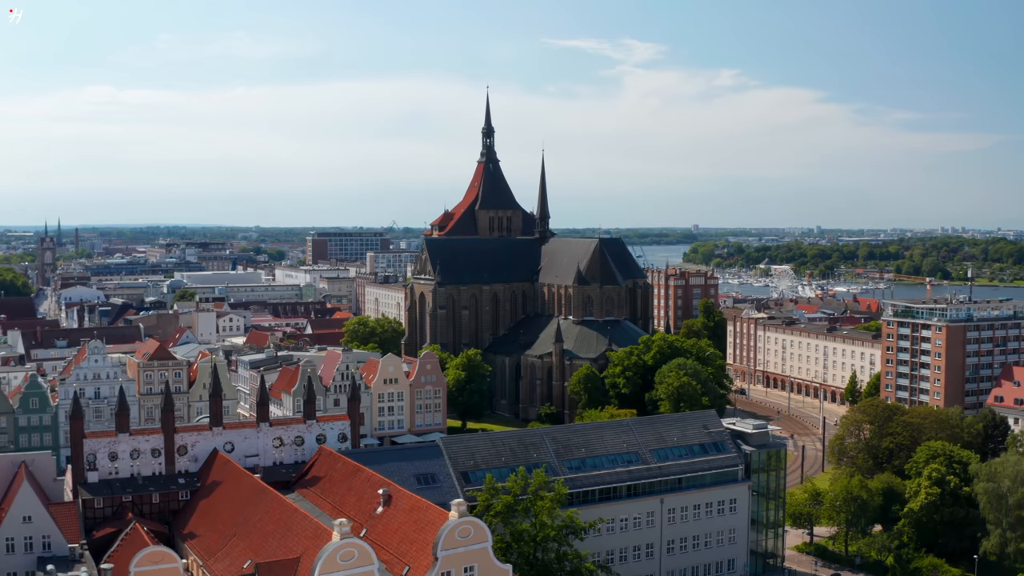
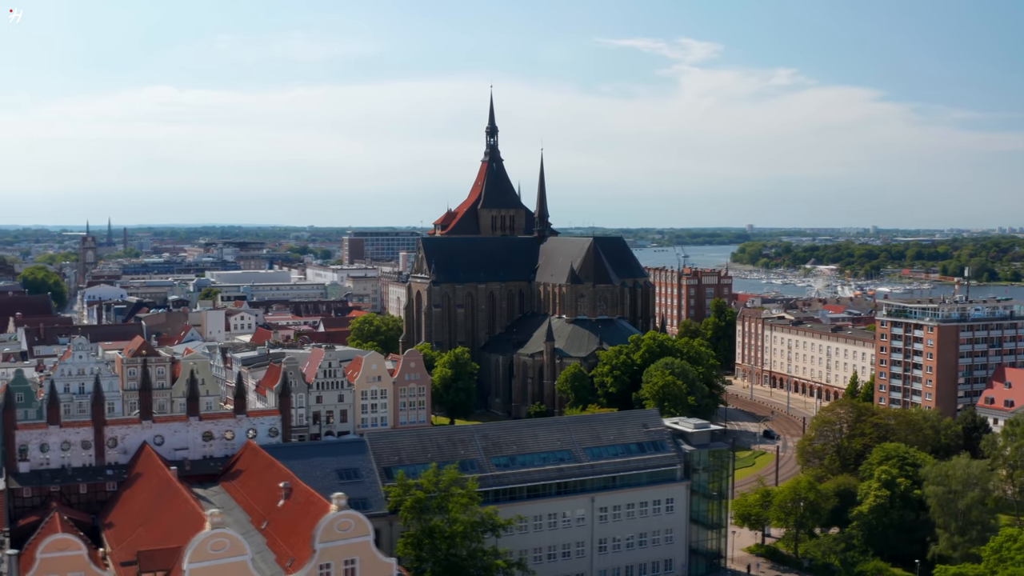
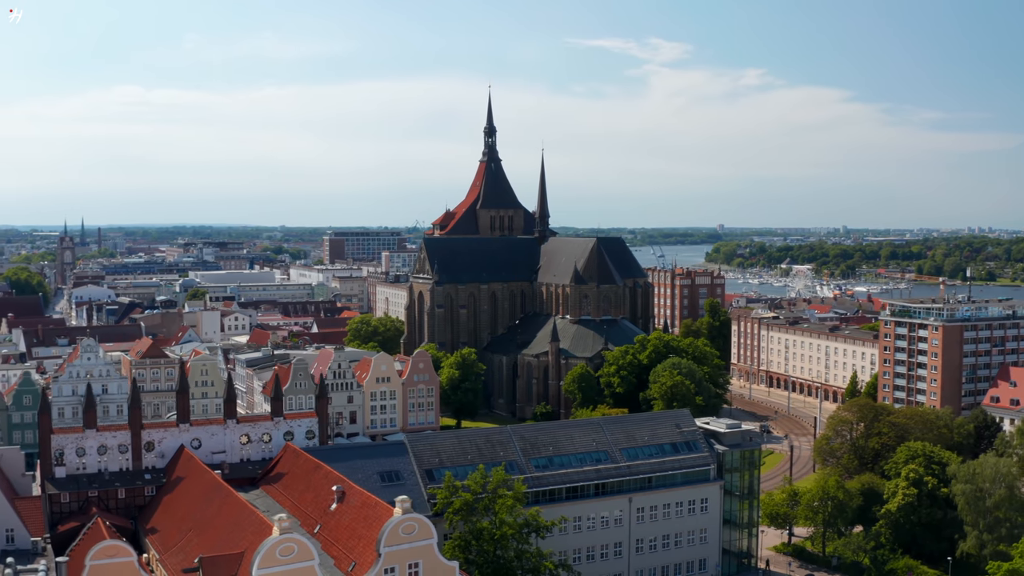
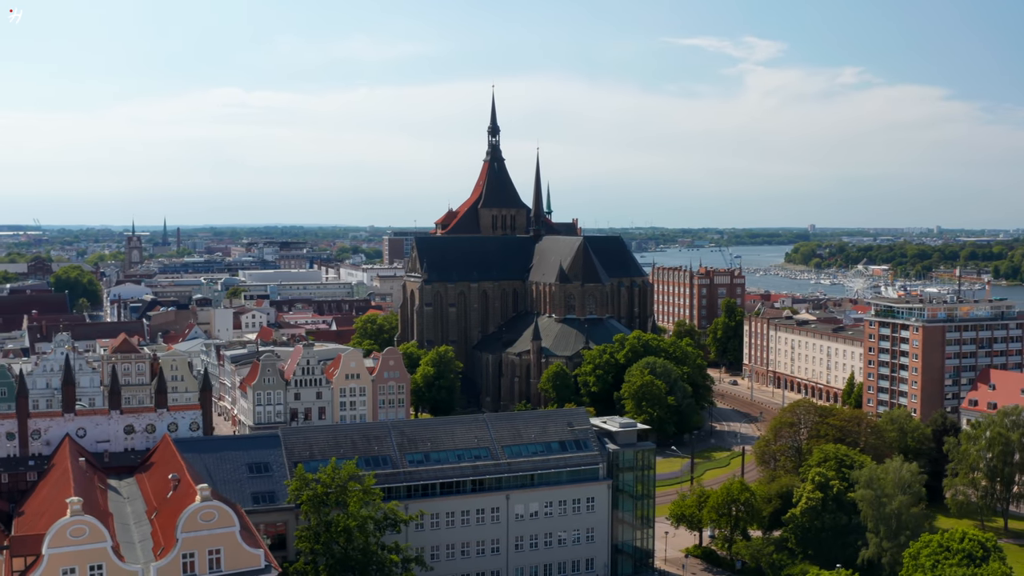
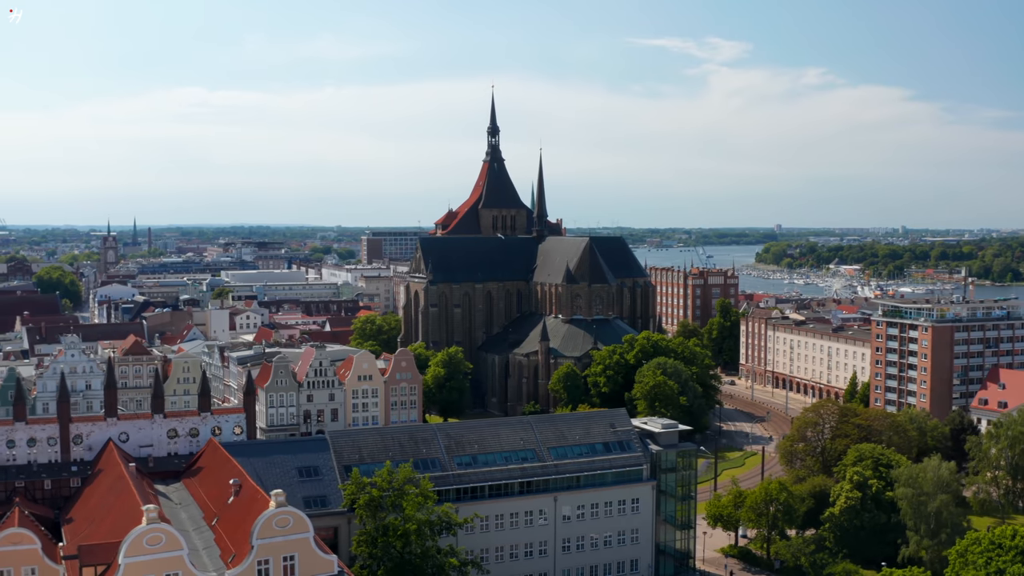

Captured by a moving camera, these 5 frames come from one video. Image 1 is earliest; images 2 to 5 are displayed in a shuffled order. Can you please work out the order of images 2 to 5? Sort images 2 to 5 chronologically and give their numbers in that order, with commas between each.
3, 2, 5, 4
